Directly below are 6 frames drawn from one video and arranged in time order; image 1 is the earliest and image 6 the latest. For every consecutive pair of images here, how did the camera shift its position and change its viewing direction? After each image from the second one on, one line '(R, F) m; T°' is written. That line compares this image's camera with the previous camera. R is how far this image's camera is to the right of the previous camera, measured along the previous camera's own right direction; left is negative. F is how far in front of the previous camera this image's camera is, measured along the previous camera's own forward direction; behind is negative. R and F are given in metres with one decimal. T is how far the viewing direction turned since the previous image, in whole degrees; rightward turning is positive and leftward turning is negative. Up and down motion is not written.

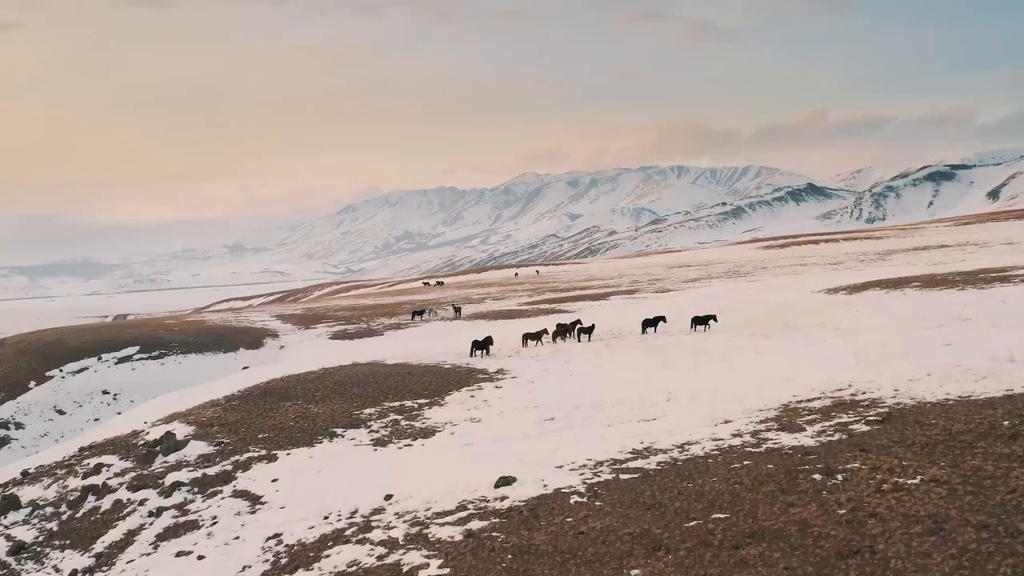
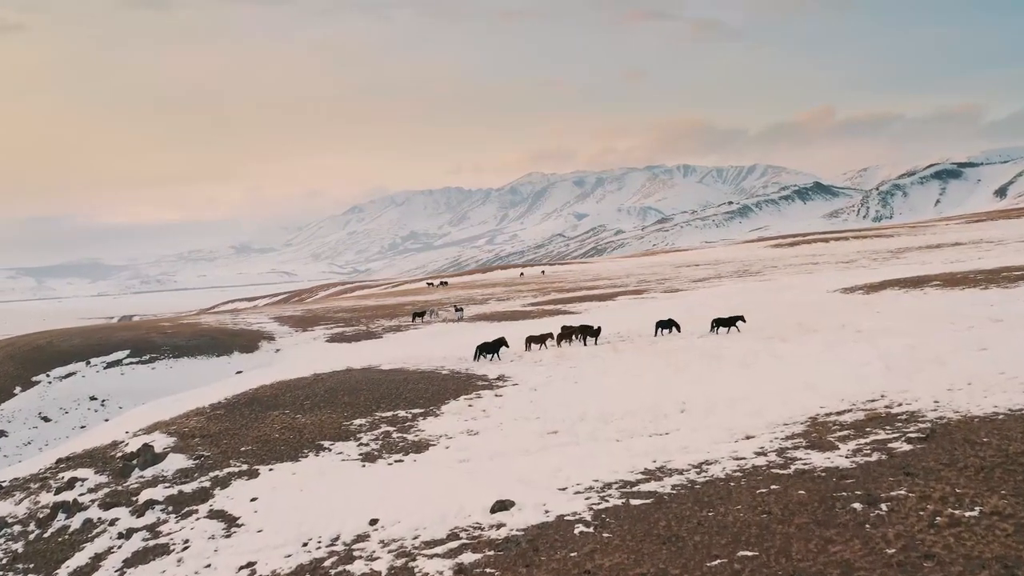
(+0.2, +1.7) m; 0°
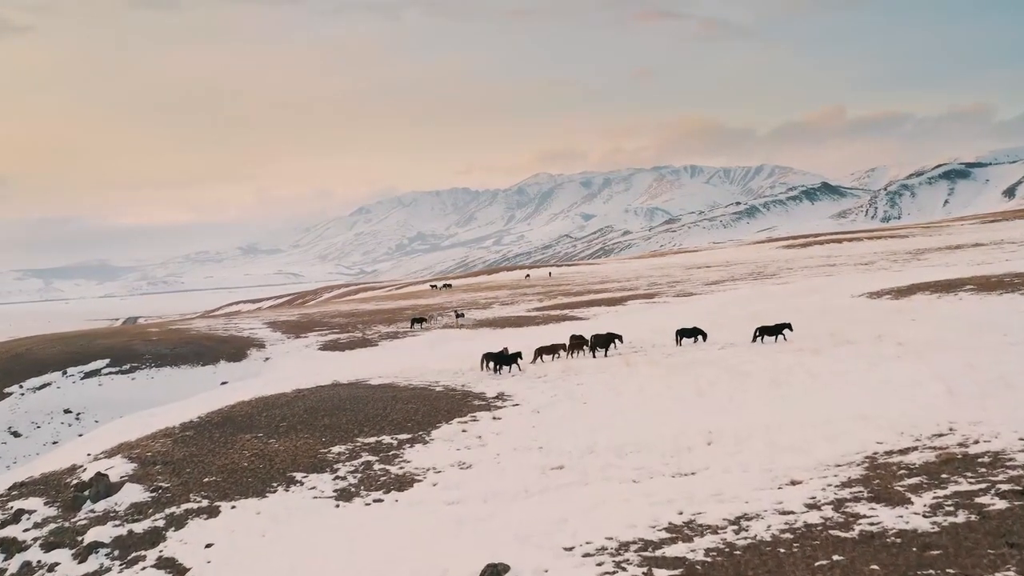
(+0.2, +2.8) m; 0°
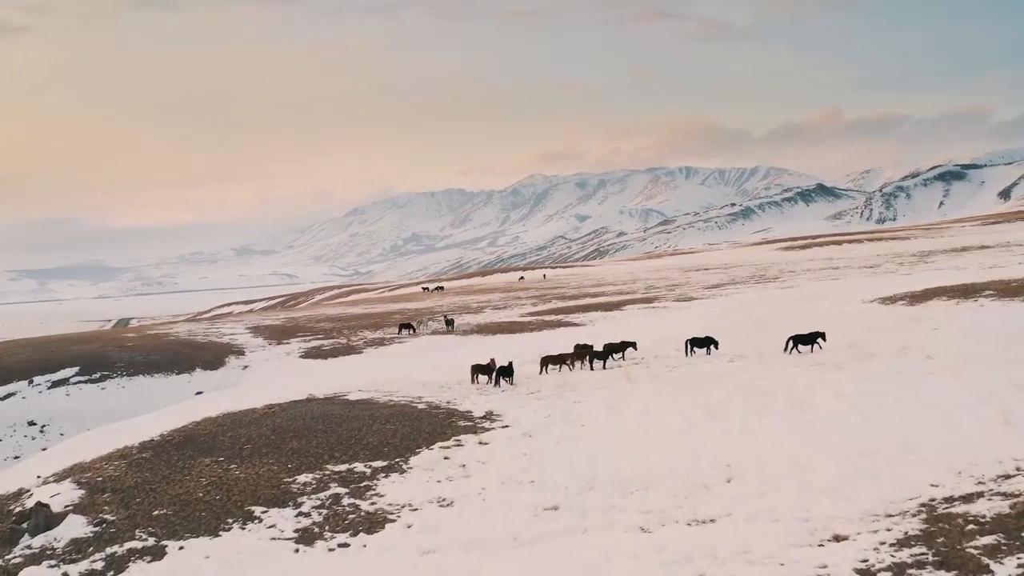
(+0.2, +2.4) m; 0°
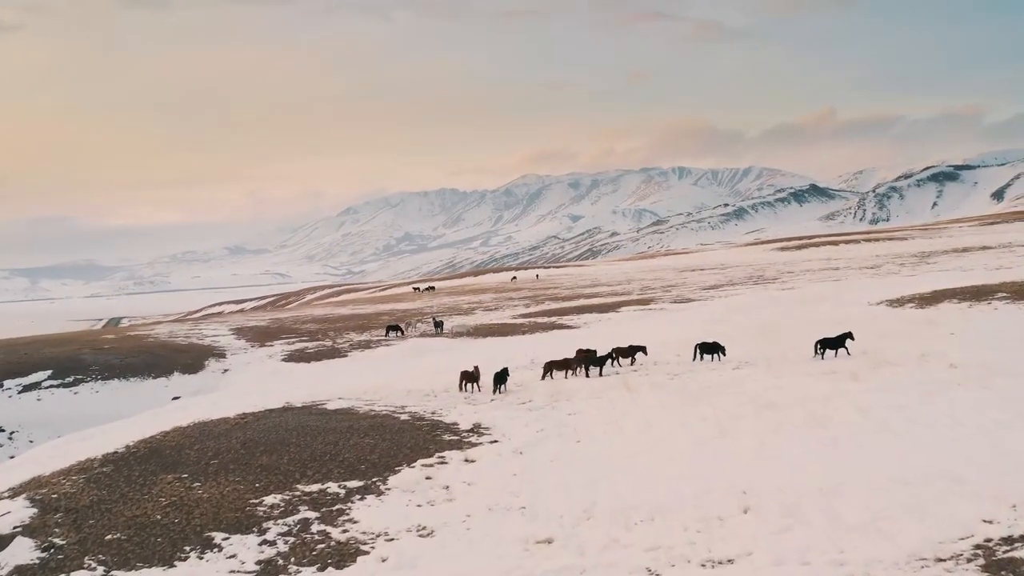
(+0.1, +1.7) m; +1°
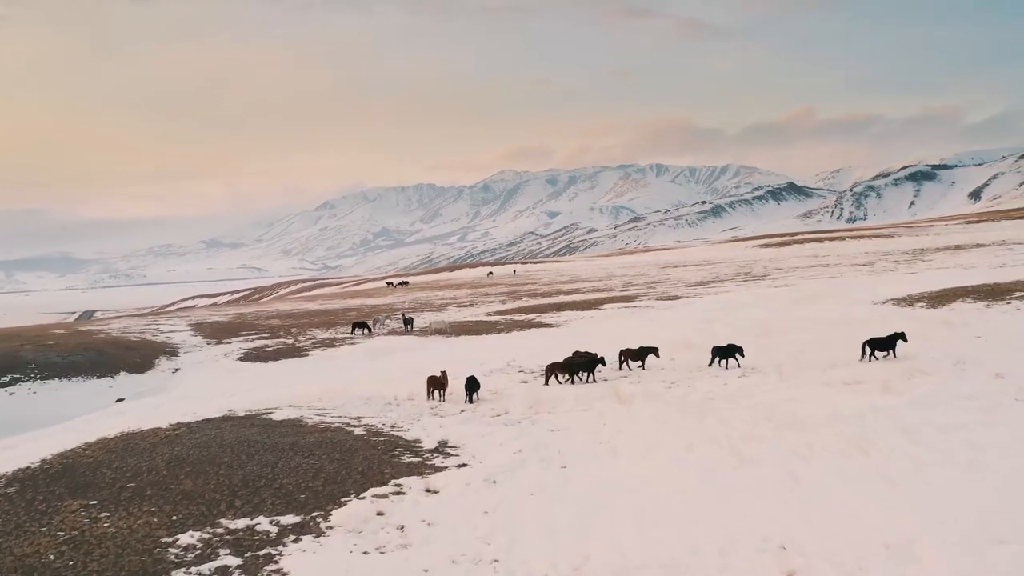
(+0.2, +3.1) m; +2°
